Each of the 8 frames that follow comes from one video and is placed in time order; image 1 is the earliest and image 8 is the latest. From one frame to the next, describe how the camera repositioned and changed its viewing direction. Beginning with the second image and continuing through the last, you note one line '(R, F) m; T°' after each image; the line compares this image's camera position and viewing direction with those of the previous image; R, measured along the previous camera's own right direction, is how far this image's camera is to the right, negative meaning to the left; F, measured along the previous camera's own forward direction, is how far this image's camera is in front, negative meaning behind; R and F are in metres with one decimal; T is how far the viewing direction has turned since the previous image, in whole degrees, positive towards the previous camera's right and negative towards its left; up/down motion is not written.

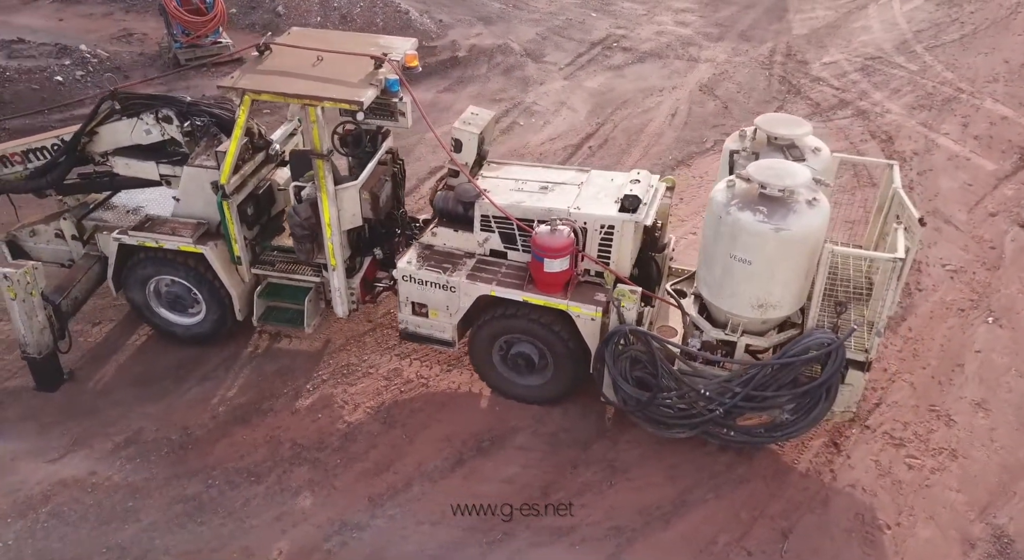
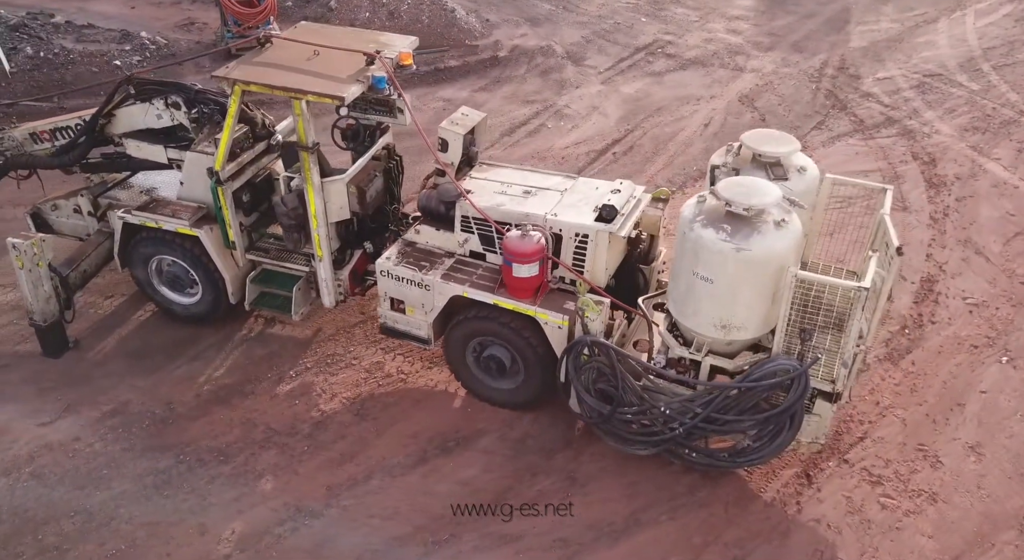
(+0.8, 0.0) m; -5°
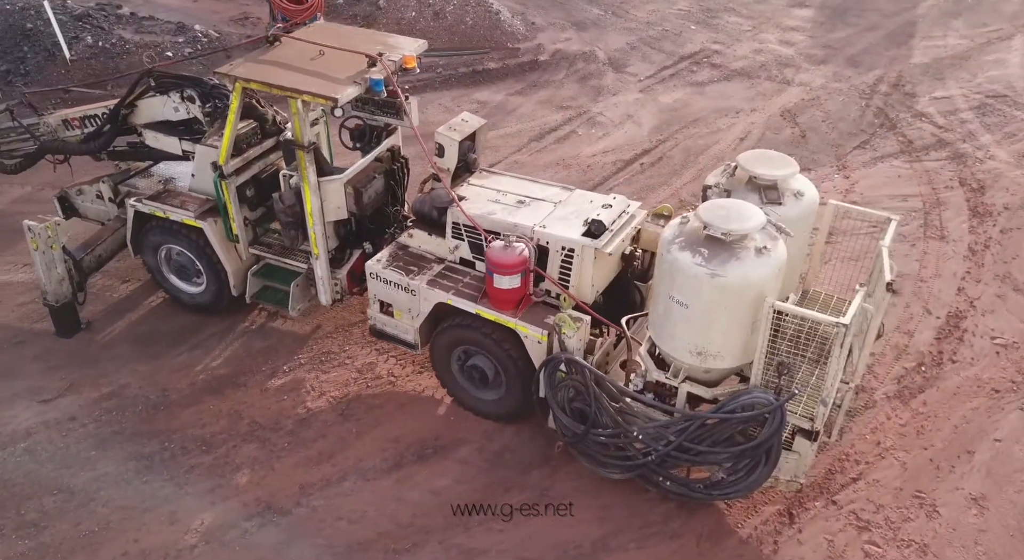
(+0.6, +0.1) m; -5°
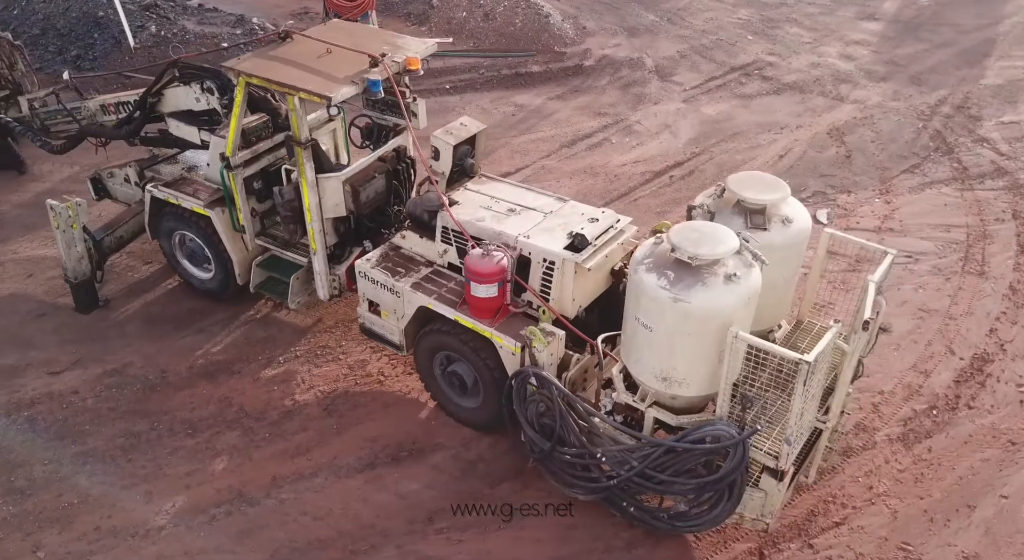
(+0.7, +0.1) m; -5°
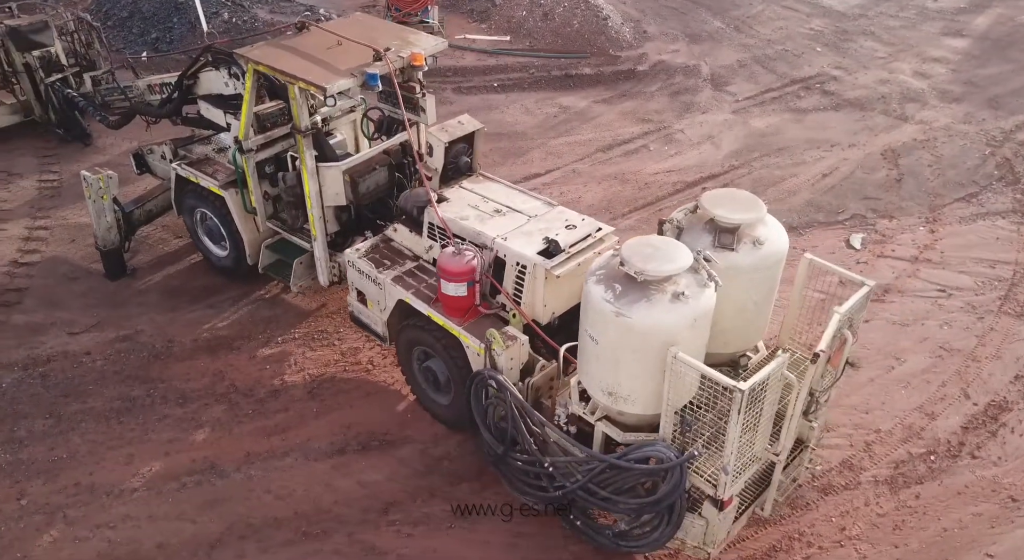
(+0.8, +0.1) m; -7°
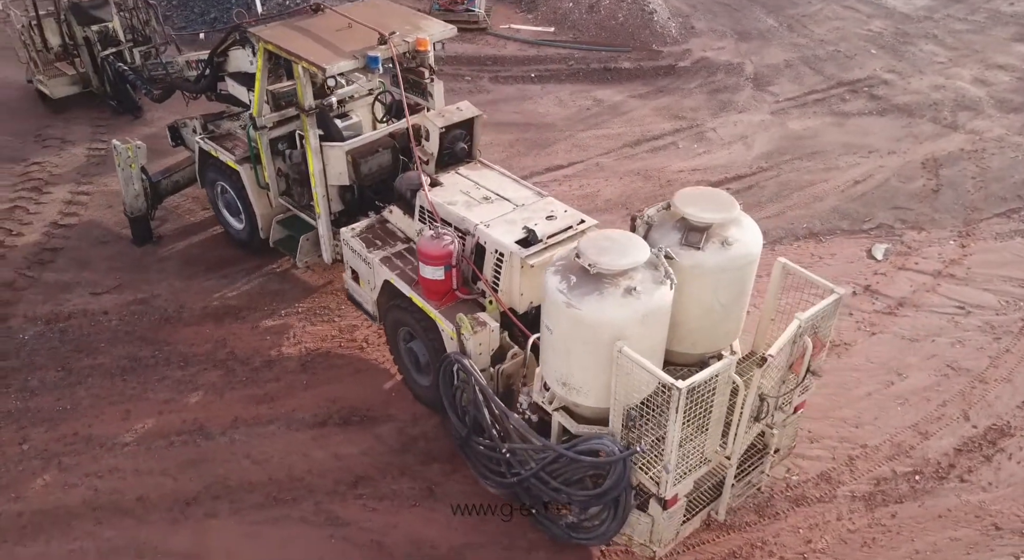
(+0.7, 0.0) m; -5°
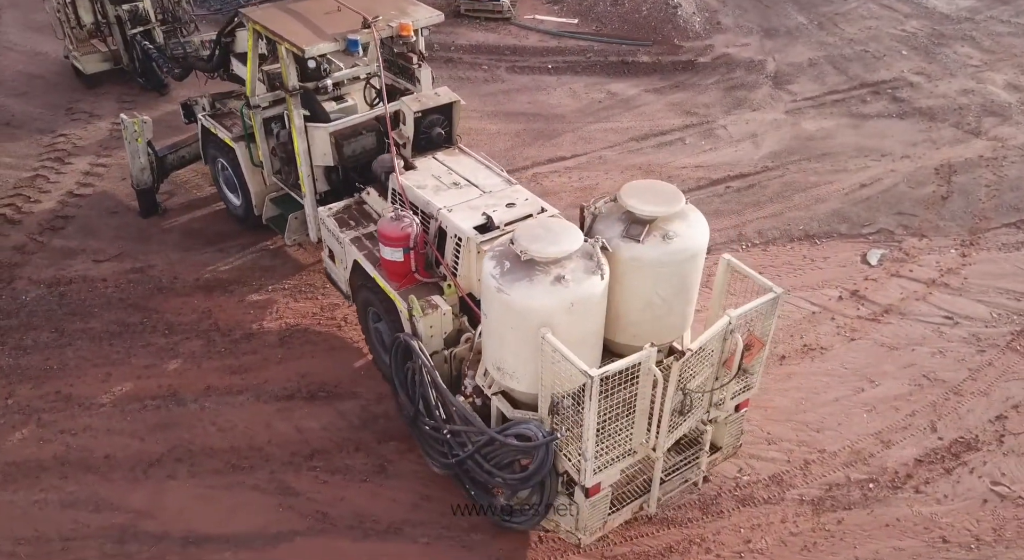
(+0.7, 0.0) m; -4°
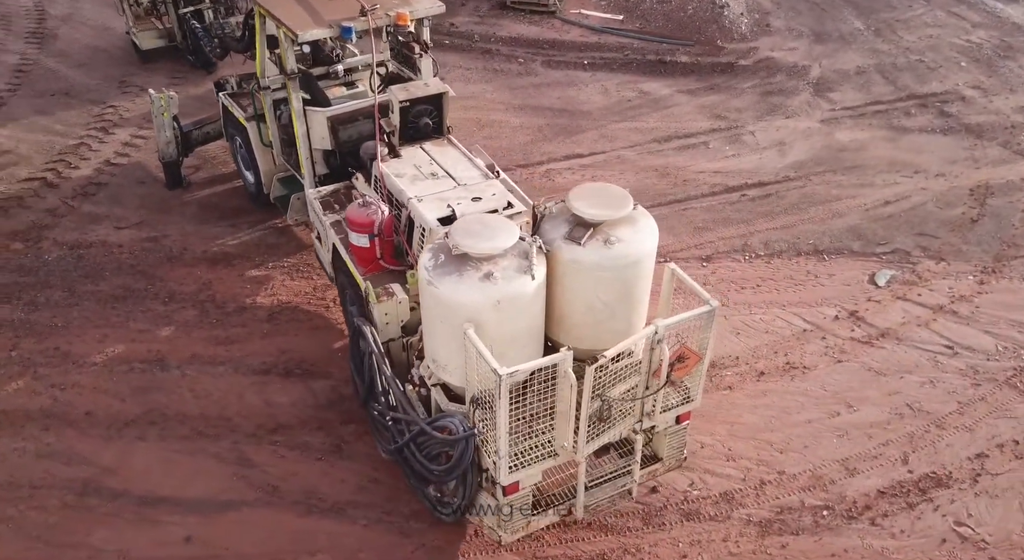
(+0.8, 0.0) m; -6°
